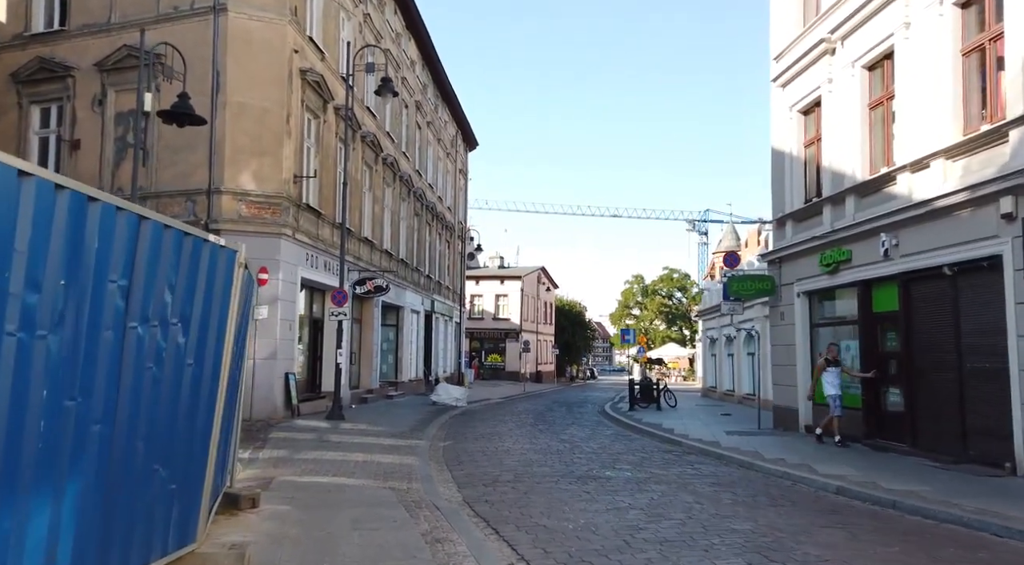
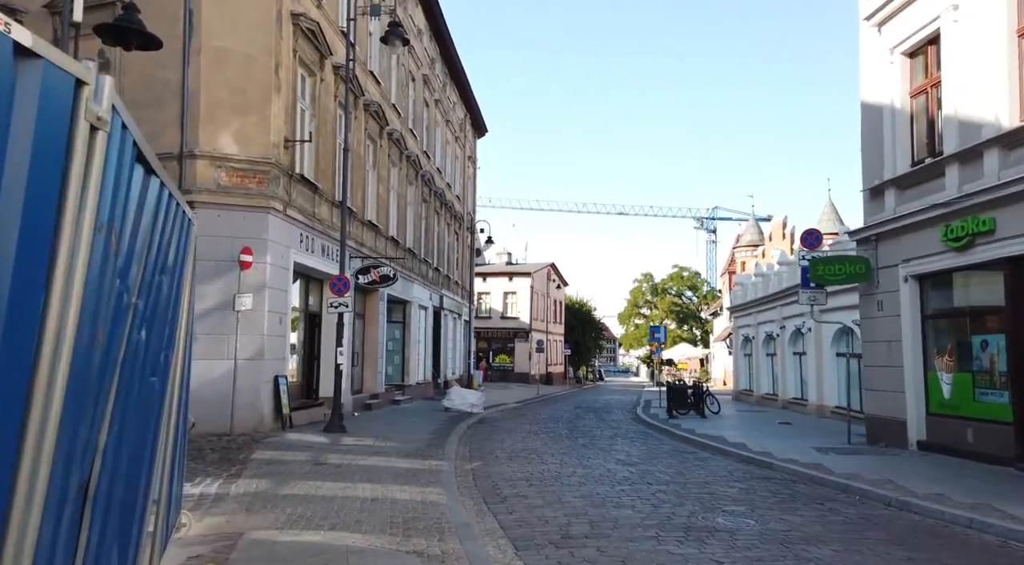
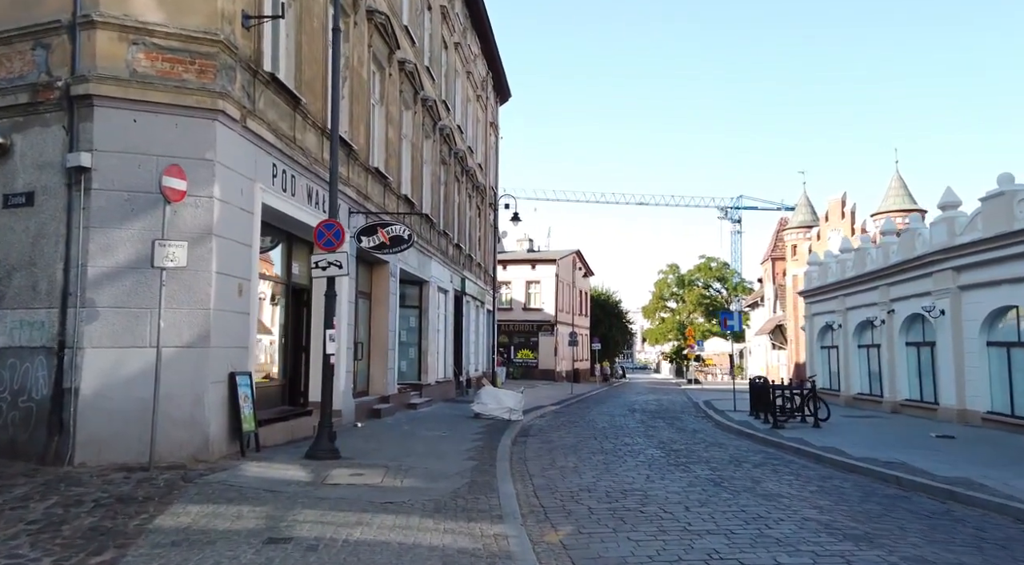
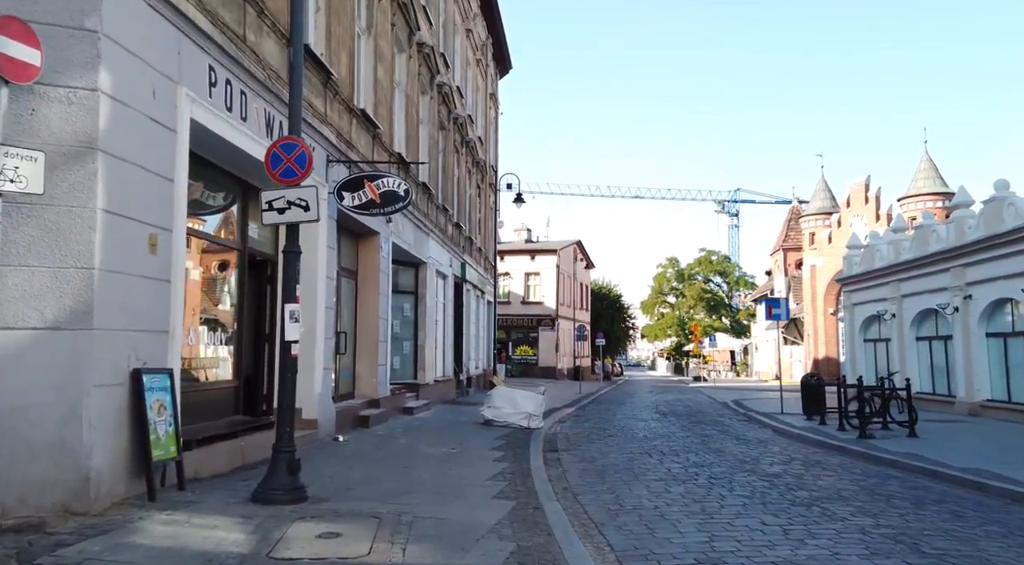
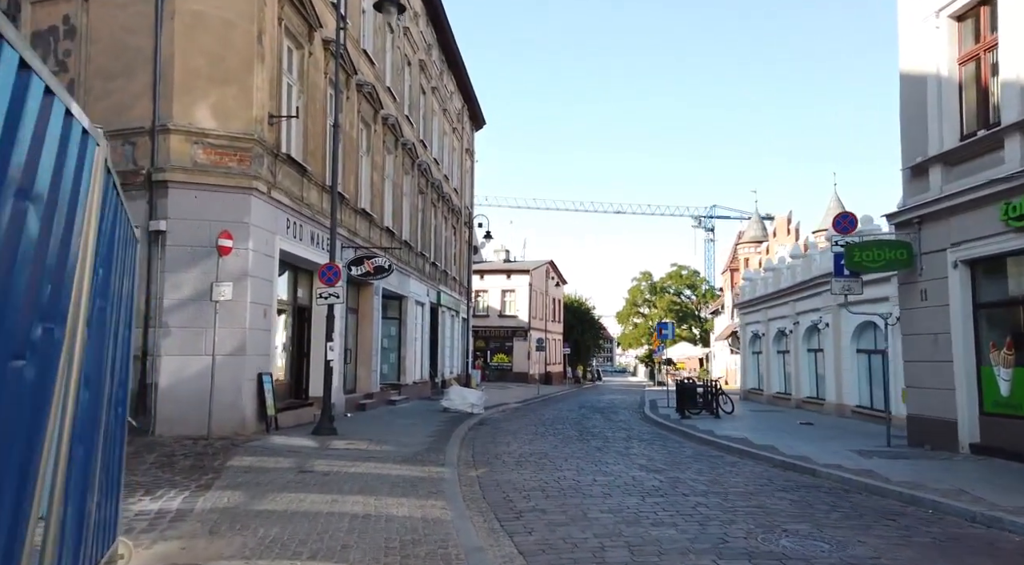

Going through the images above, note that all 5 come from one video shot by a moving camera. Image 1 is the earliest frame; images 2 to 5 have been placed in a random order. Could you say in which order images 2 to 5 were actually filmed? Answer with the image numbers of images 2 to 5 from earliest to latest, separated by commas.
2, 5, 3, 4
